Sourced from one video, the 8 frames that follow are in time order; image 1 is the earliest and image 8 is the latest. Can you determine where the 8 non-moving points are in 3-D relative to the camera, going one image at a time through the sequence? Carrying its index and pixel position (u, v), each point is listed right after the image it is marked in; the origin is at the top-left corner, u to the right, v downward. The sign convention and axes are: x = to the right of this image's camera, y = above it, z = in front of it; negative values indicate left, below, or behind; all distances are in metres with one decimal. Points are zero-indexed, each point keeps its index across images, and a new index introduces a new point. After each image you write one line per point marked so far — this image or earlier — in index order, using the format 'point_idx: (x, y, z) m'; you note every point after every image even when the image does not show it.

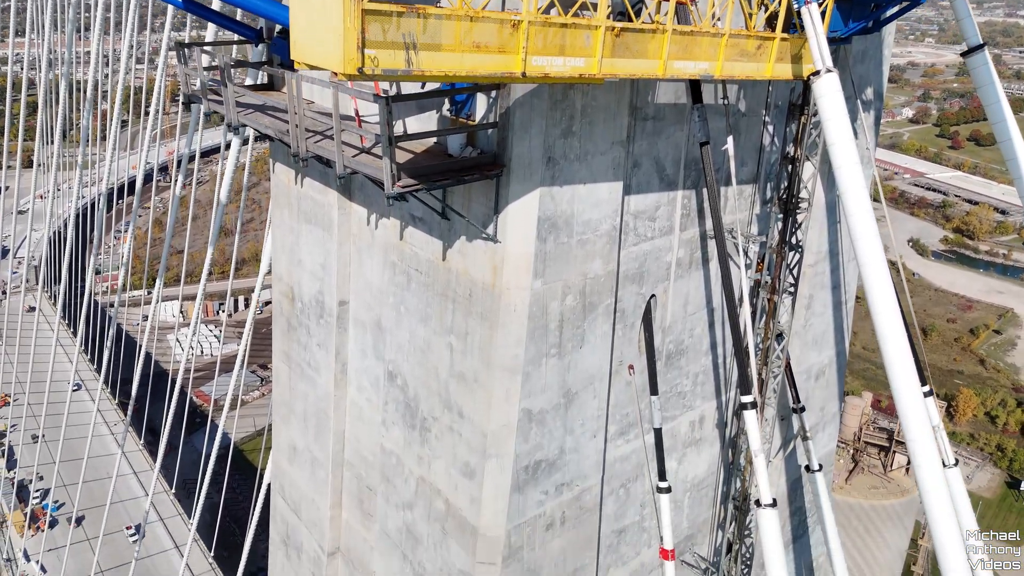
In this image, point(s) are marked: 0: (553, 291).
0: (+0.7, 0.0, +11.3) m
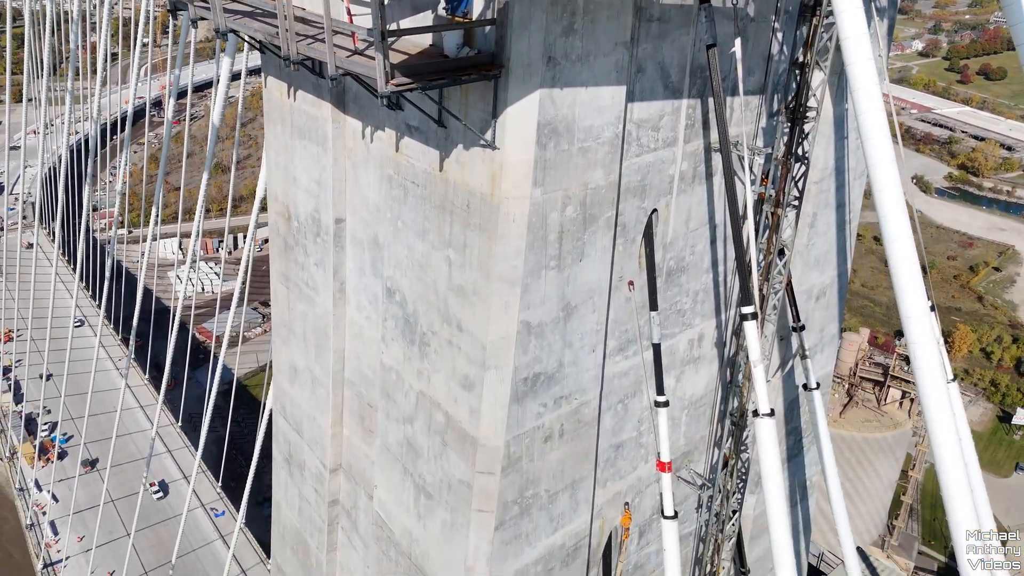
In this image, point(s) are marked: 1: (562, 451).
0: (+0.6, +1.4, +11.0) m
1: (+1.0, -3.1, +13.6) m
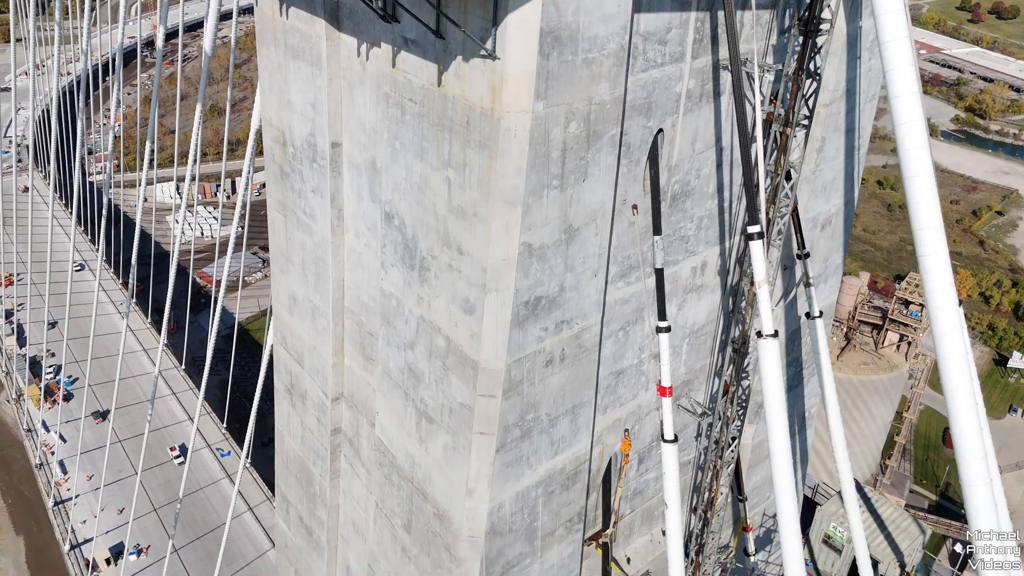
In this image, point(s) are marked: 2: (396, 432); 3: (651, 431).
0: (+0.7, +2.6, +10.7) m
1: (+1.0, -1.7, +13.5) m
2: (-2.5, -3.1, +15.3) m
3: (+3.3, -3.4, +17.1) m
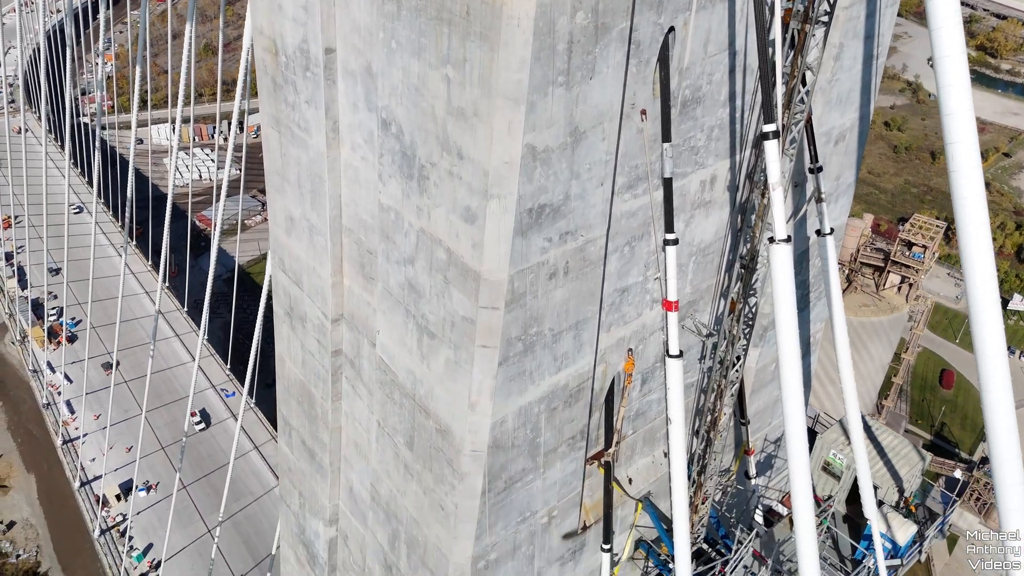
0: (+0.7, +4.0, +10.0) m
1: (+1.0, 0.0, +13.2) m
2: (-2.4, -1.3, +15.0) m
3: (+3.4, -1.5, +16.9) m
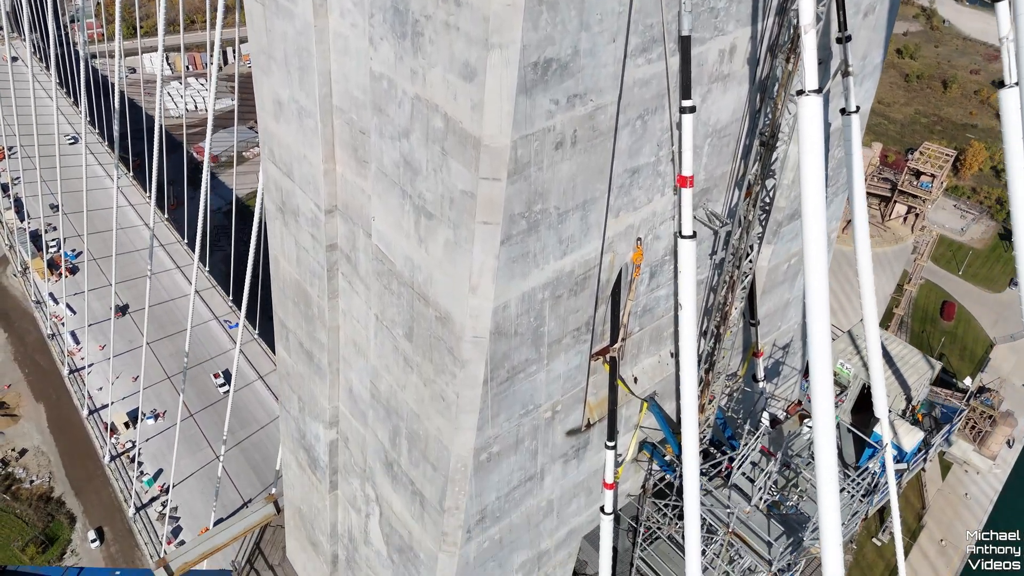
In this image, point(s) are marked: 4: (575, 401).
0: (+0.7, +5.9, +8.8) m
1: (+1.1, +2.2, +12.3) m
2: (-2.4, +1.1, +14.2) m
3: (+3.5, +1.0, +16.1) m
4: (+1.5, -2.7, +16.8) m
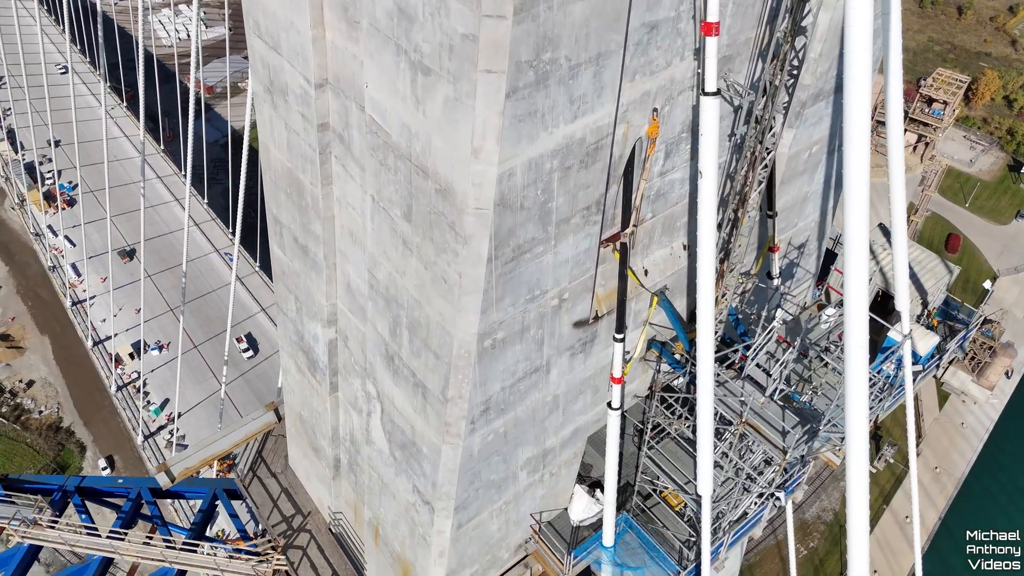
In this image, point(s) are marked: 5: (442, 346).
0: (+0.8, +7.8, +7.2) m
1: (+1.2, +4.4, +11.1) m
2: (-2.3, +3.4, +13.1) m
3: (+3.6, +3.6, +14.9) m
4: (+1.6, 0.0, +16.0) m
5: (-1.5, -1.2, +14.9) m
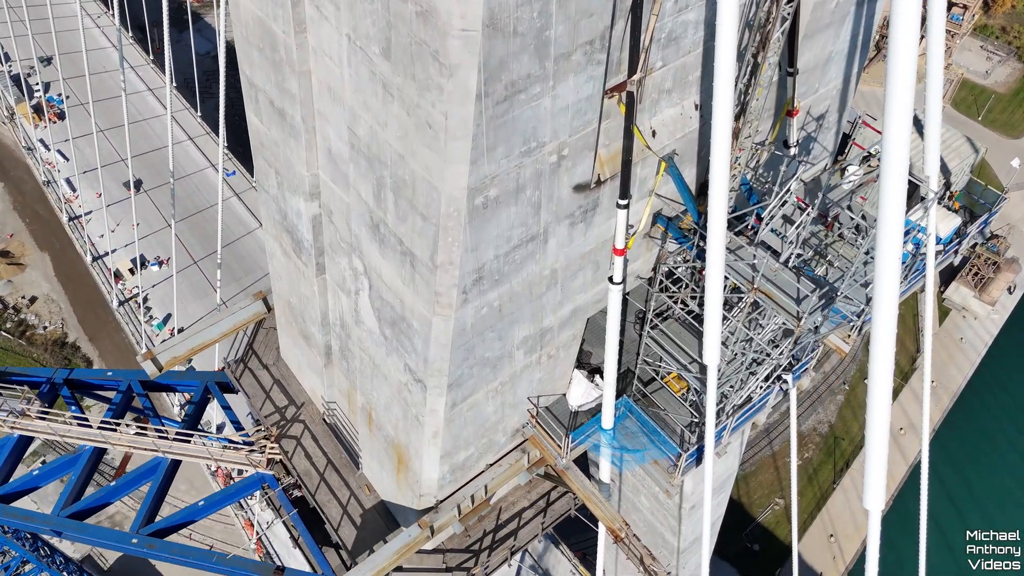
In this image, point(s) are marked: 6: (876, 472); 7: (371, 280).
0: (+0.7, +9.7, +5.0) m
1: (+1.0, +6.7, +9.2) m
2: (-2.4, +6.0, +11.3) m
3: (+3.4, +6.4, +13.1) m
4: (+1.5, +2.9, +14.6) m
5: (-1.6, +1.6, +13.6) m
6: (+6.5, -3.3, +12.6) m
7: (-3.5, +0.2, +17.4) m
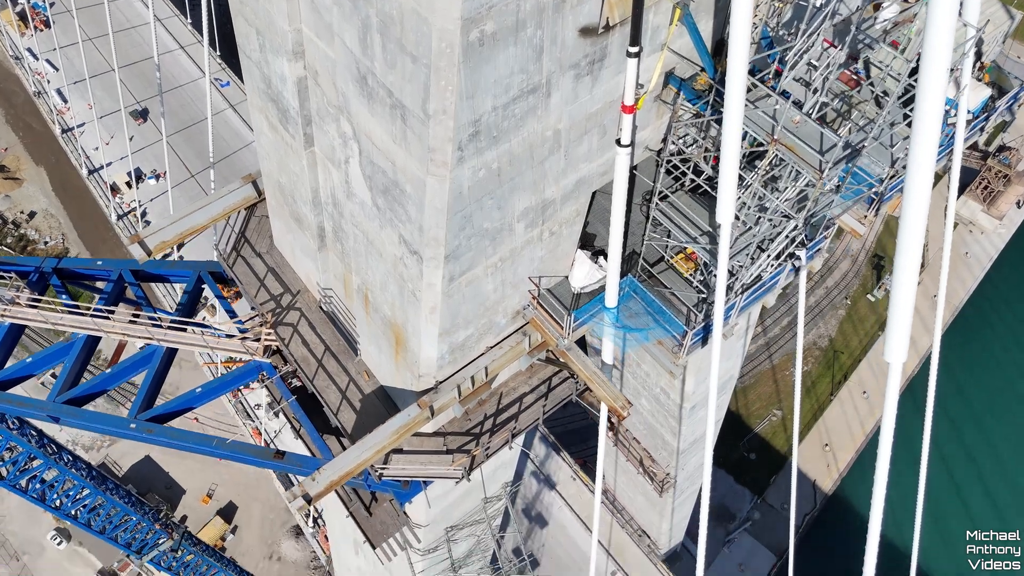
0: (+0.6, +11.3, +2.8) m
1: (+1.0, +8.9, +7.3) m
2: (-2.4, +8.4, +9.5) m
3: (+3.4, +9.0, +11.2) m
4: (+1.5, +5.7, +13.1) m
5: (-1.6, +4.3, +12.3) m
6: (+6.5, -0.7, +11.8) m
7: (-3.5, +3.3, +16.2) m
